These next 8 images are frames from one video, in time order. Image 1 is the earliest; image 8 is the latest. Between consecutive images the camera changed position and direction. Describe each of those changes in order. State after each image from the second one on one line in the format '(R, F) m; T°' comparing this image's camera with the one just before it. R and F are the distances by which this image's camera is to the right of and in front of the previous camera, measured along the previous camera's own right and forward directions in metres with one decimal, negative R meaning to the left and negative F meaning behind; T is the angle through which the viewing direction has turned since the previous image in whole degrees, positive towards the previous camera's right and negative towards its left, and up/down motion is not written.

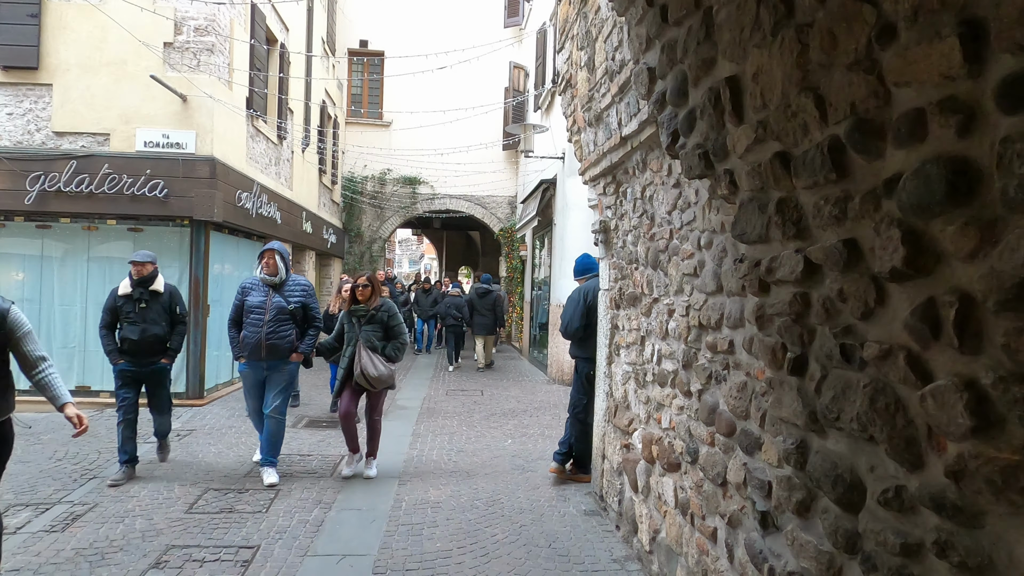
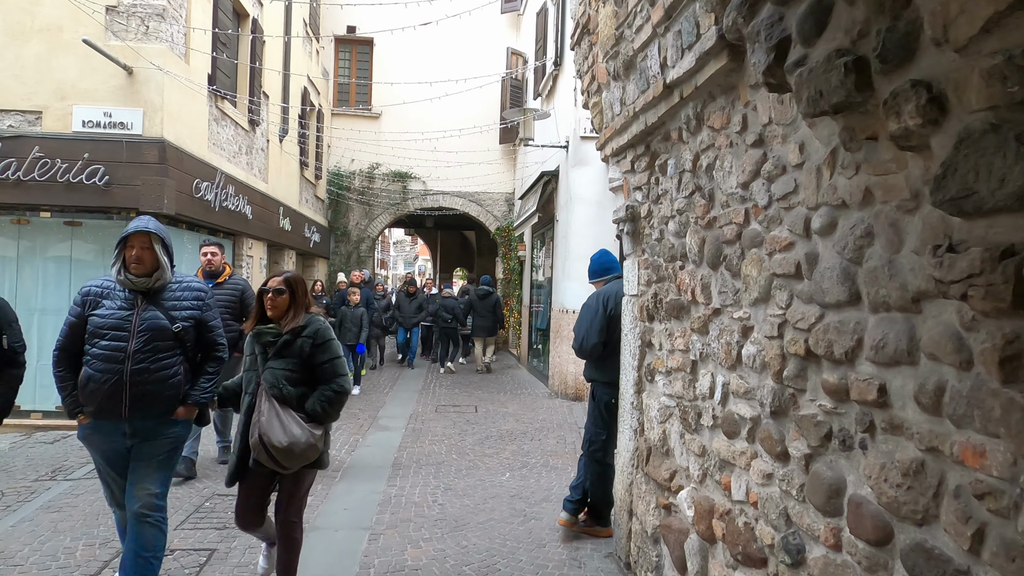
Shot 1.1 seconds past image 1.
(0.0, +1.1) m; 0°
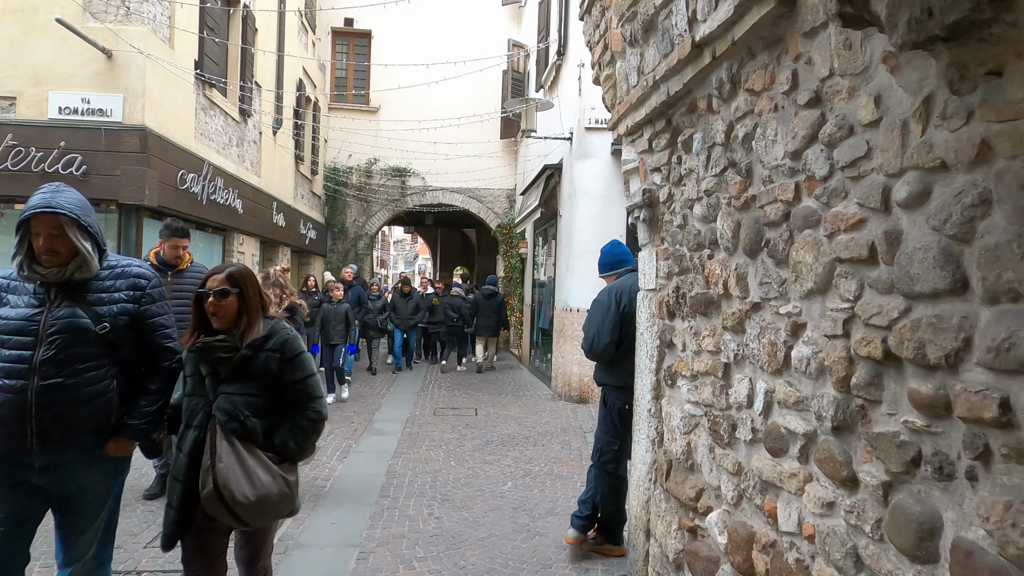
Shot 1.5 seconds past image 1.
(0.0, +0.4) m; 0°
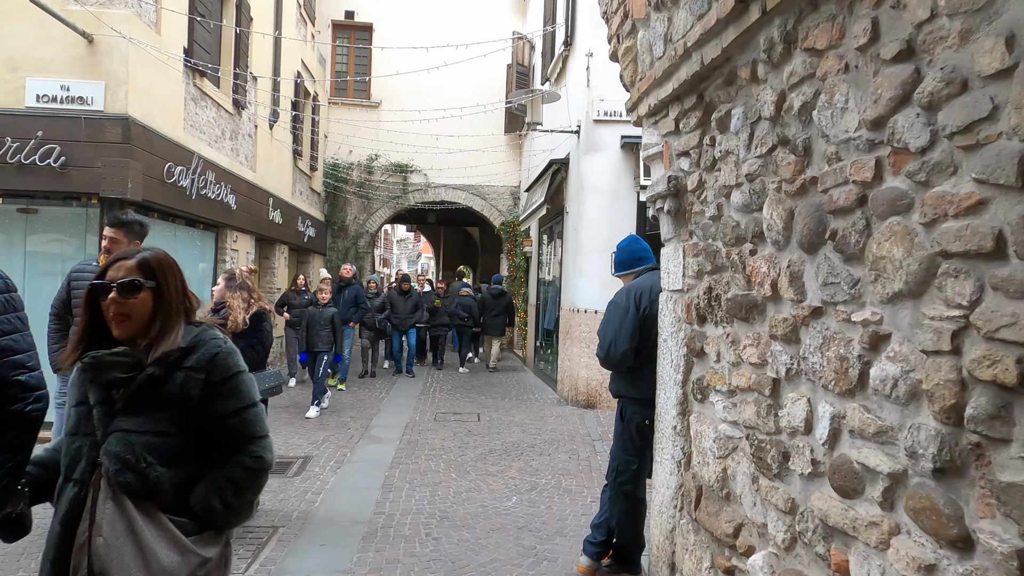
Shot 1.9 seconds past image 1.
(0.0, +0.4) m; 0°
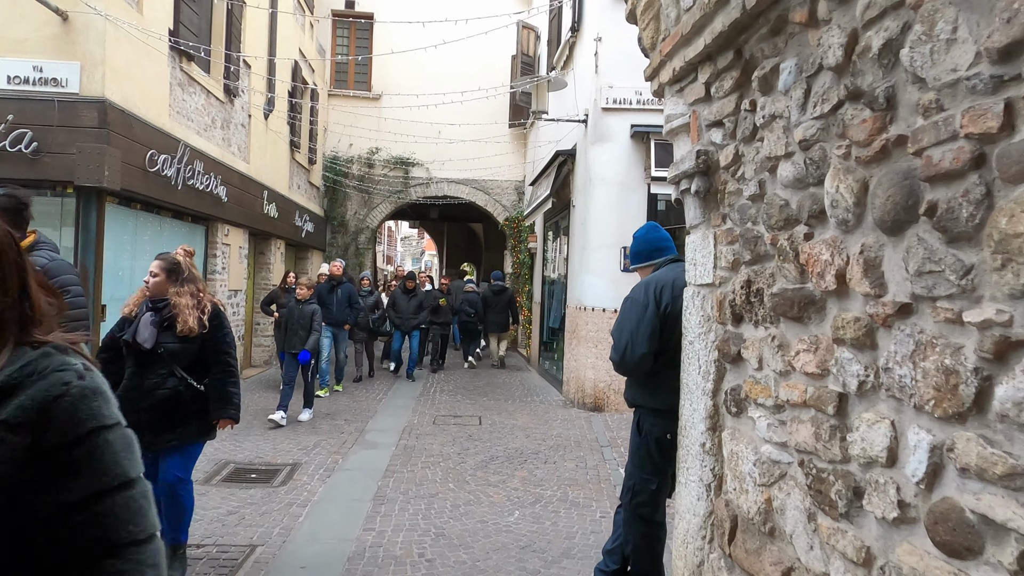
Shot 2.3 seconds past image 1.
(0.0, +0.4) m; 0°
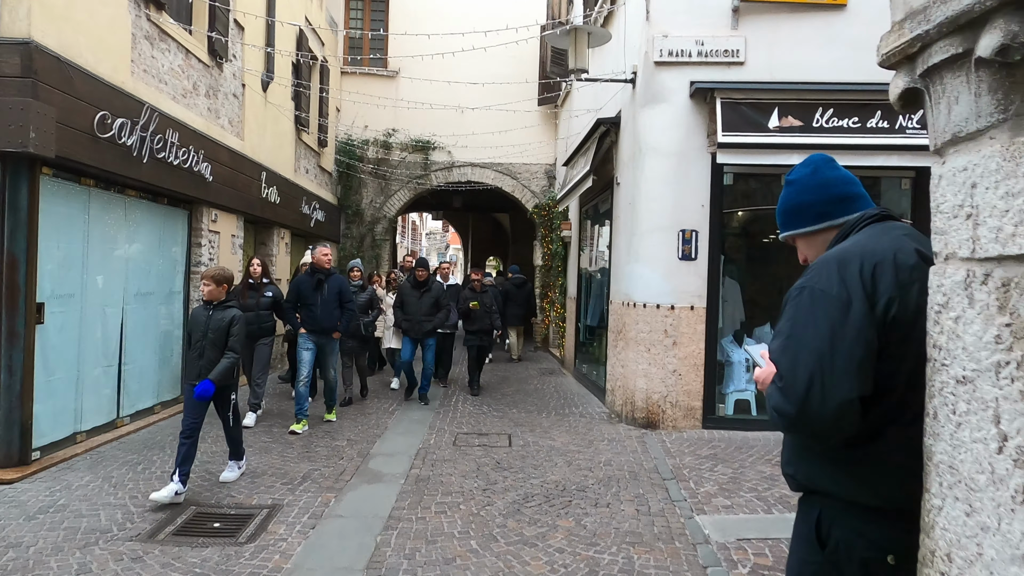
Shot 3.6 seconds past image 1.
(-0.1, +1.3) m; -2°
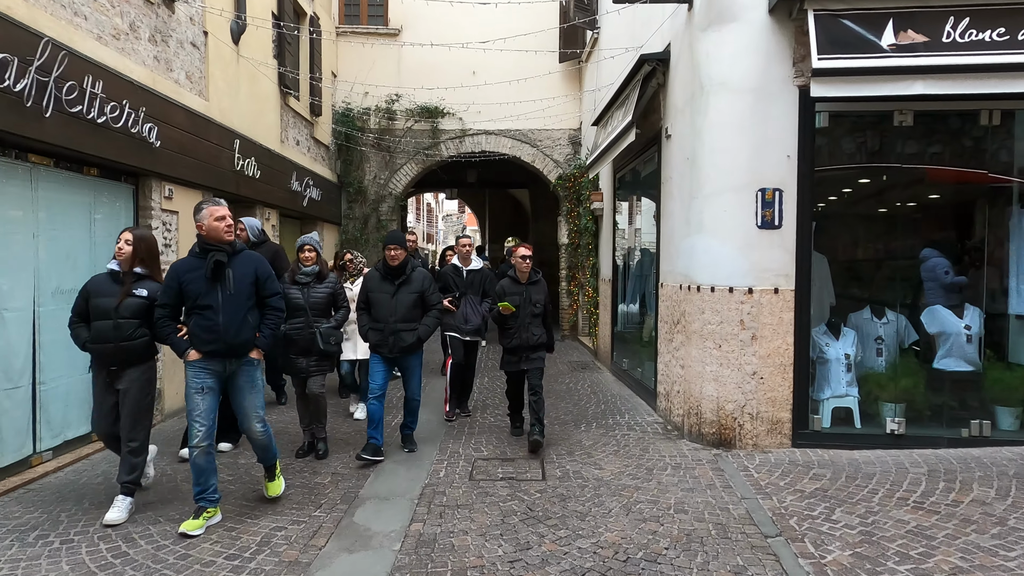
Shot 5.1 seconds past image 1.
(-0.1, +1.5) m; -2°
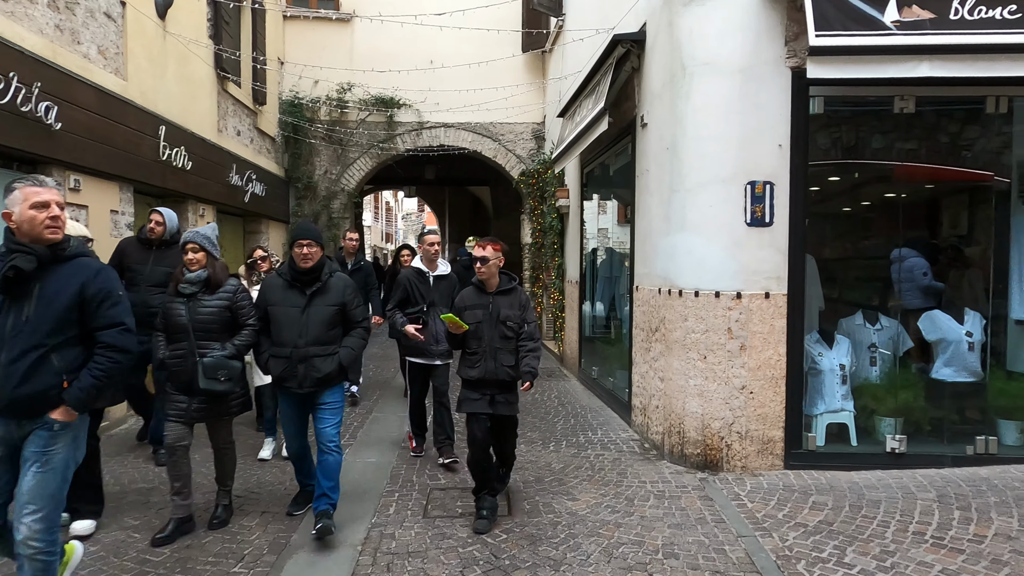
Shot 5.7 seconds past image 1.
(0.0, +0.6) m; +3°
